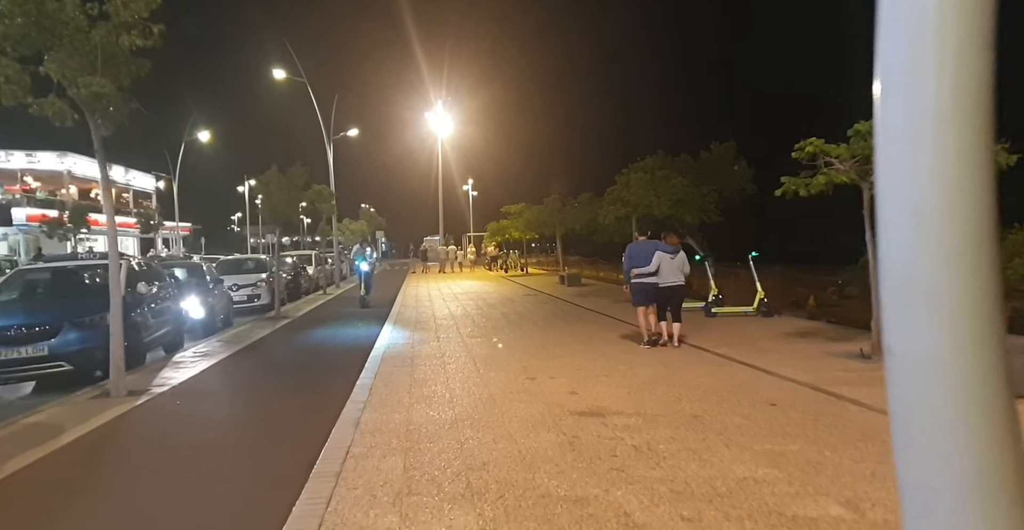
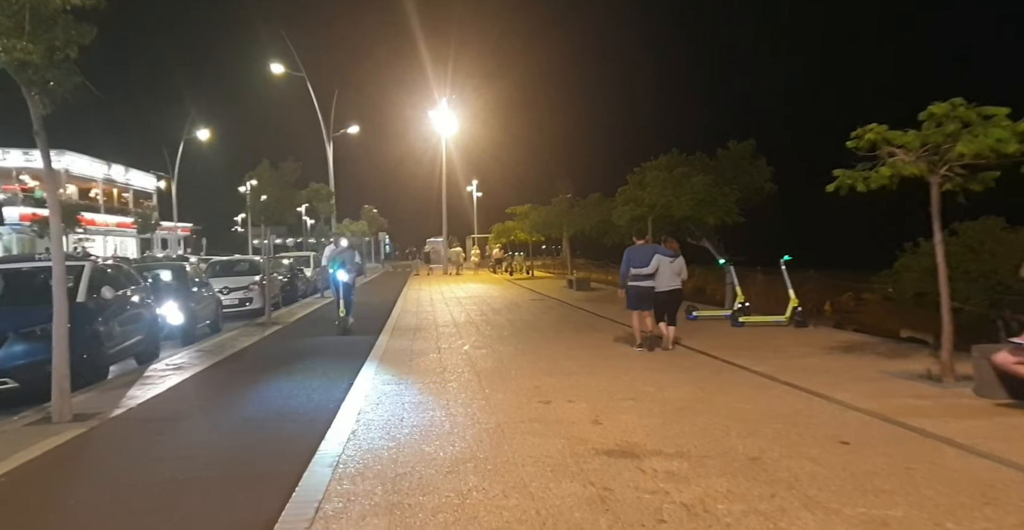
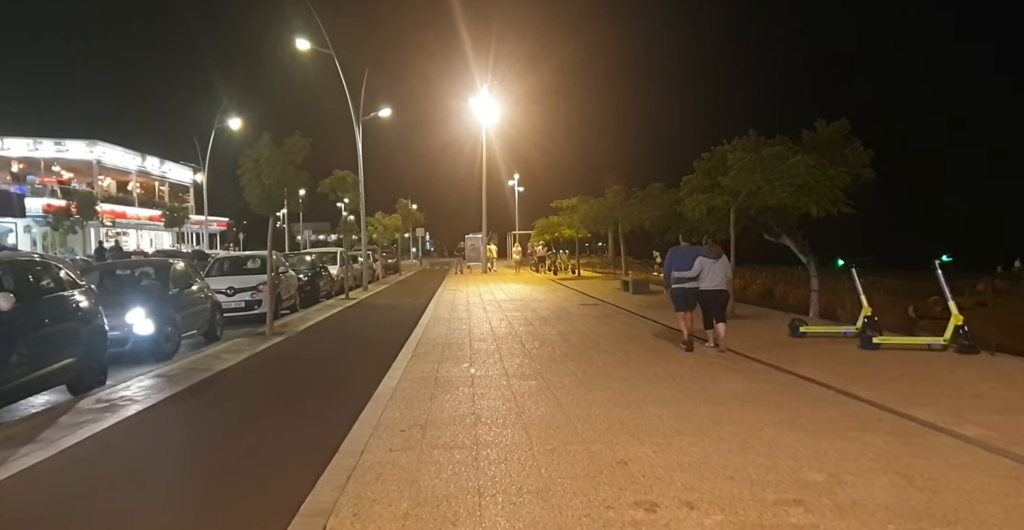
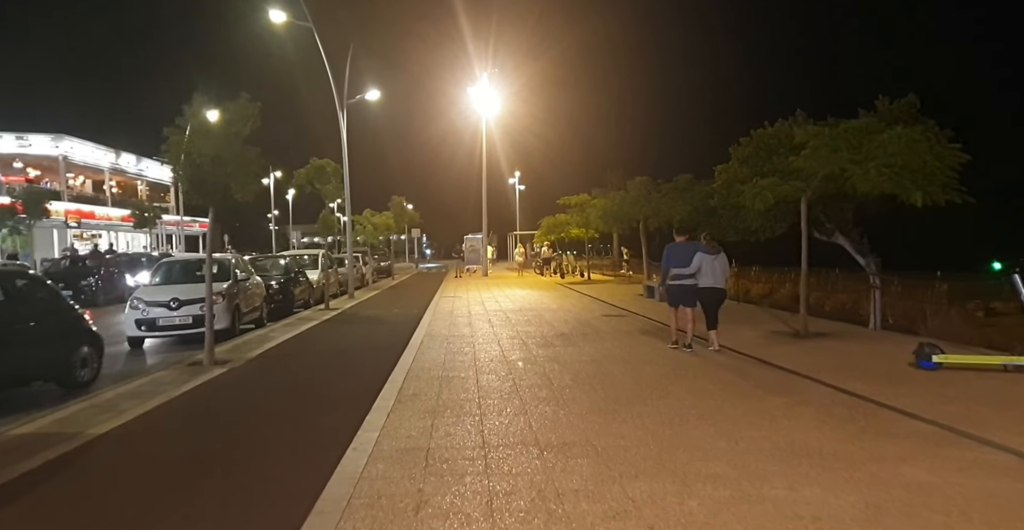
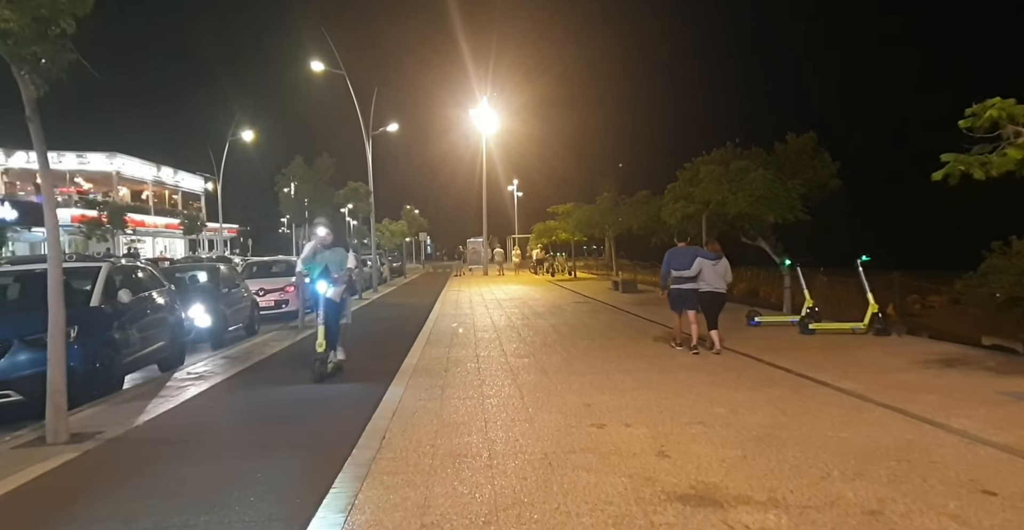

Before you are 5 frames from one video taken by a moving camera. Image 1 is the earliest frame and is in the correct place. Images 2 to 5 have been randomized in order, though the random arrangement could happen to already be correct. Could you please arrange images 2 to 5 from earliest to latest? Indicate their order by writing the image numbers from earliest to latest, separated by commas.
2, 5, 3, 4
